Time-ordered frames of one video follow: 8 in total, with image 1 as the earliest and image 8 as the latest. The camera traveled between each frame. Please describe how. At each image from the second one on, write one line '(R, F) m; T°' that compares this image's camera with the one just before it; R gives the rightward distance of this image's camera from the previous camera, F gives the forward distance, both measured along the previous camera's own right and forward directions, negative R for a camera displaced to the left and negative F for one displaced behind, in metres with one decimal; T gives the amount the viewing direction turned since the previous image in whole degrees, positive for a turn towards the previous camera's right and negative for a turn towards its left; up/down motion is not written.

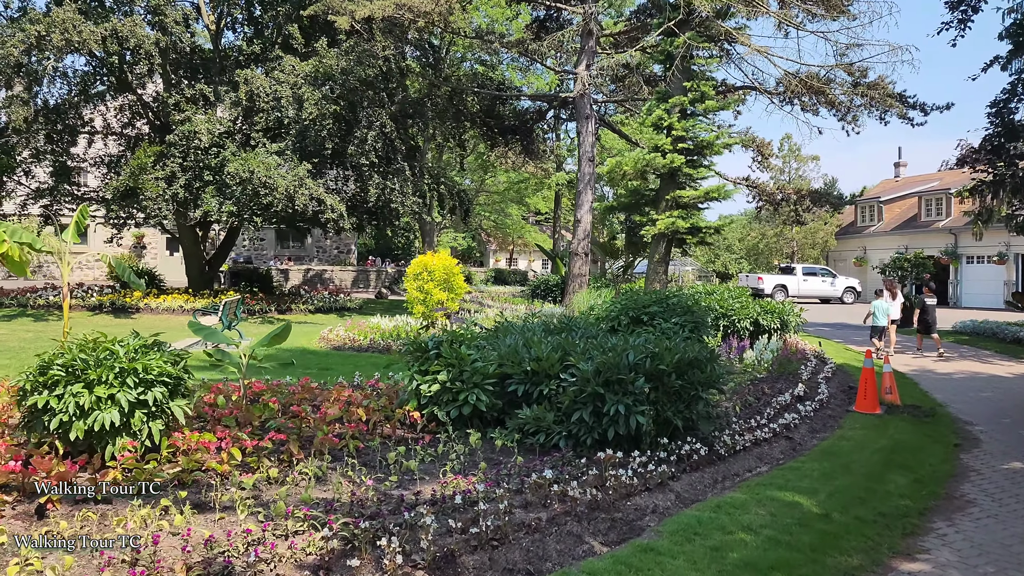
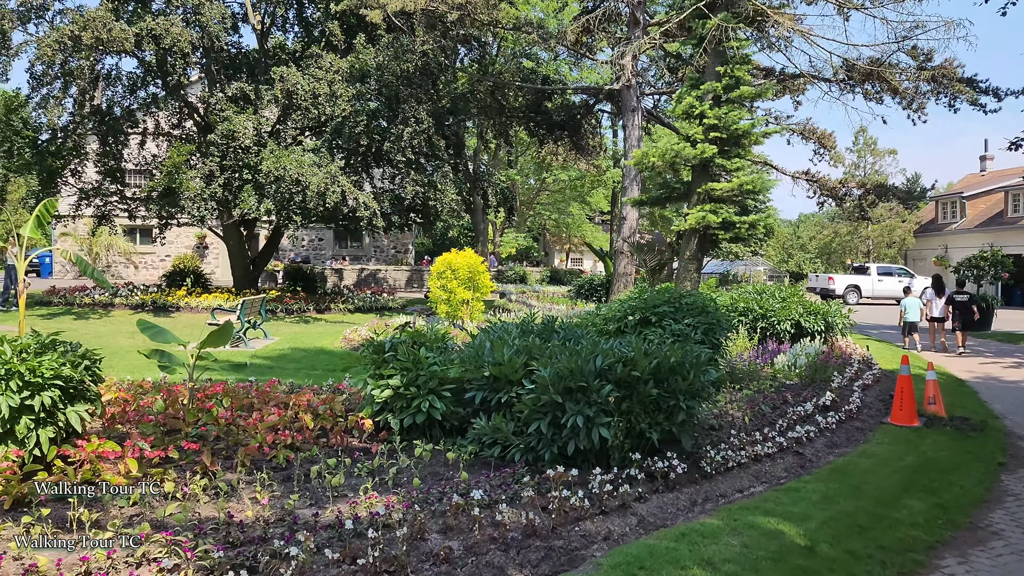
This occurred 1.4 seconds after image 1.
(+0.6, +0.5) m; -5°
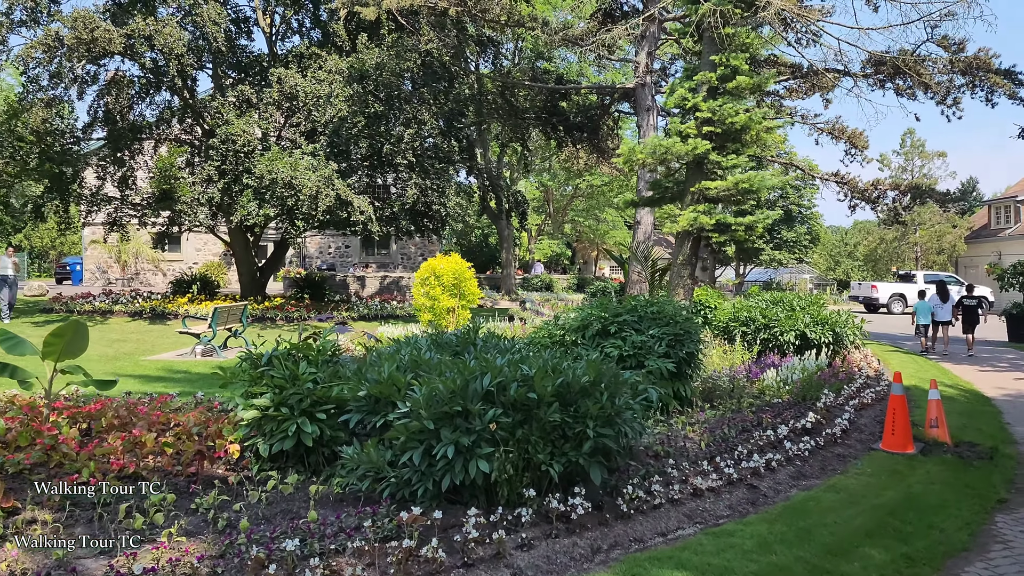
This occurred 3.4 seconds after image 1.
(+0.8, +0.7) m; -3°
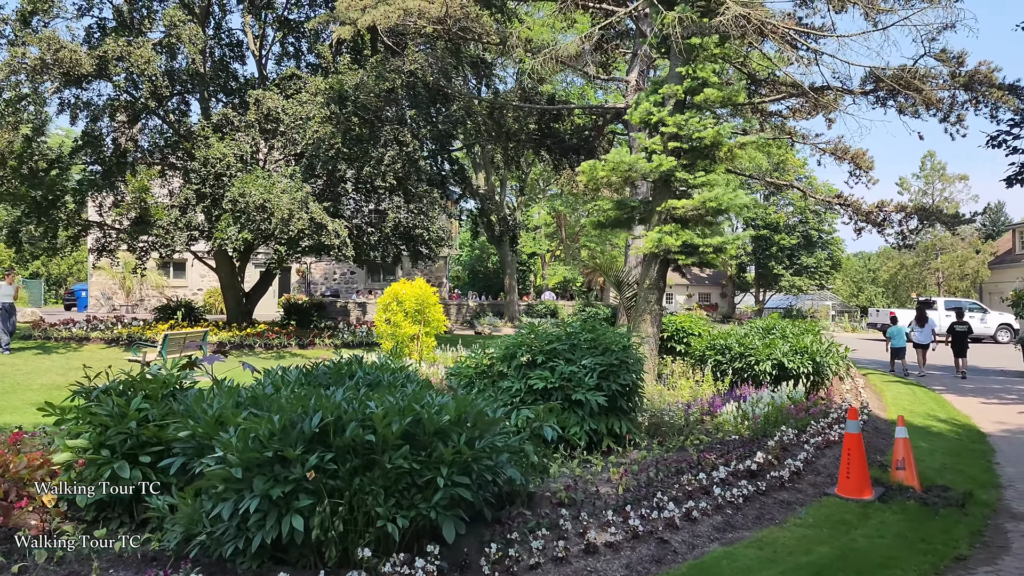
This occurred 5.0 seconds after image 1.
(+0.7, +0.5) m; -2°
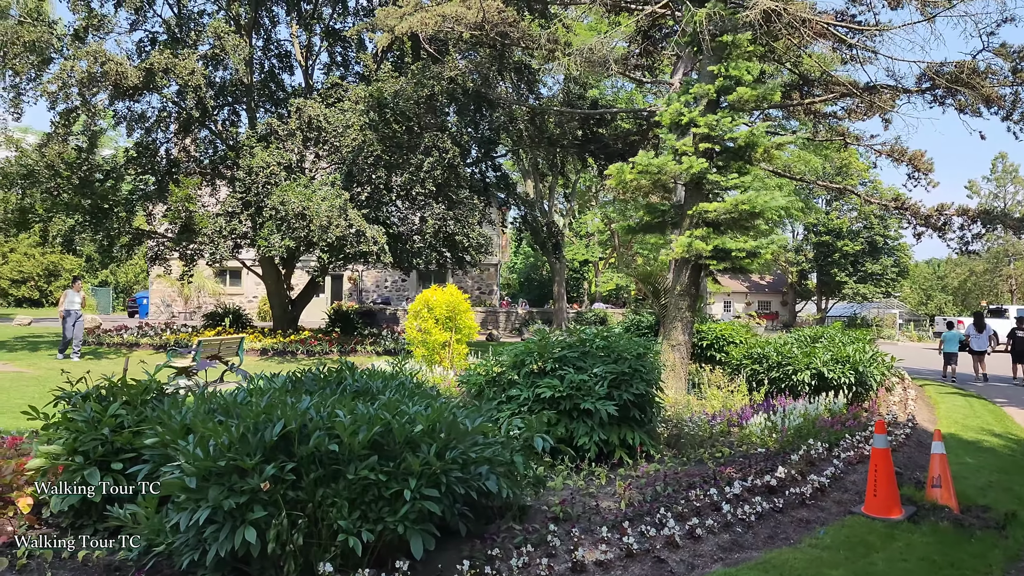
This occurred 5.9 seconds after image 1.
(+0.3, +0.2) m; -4°
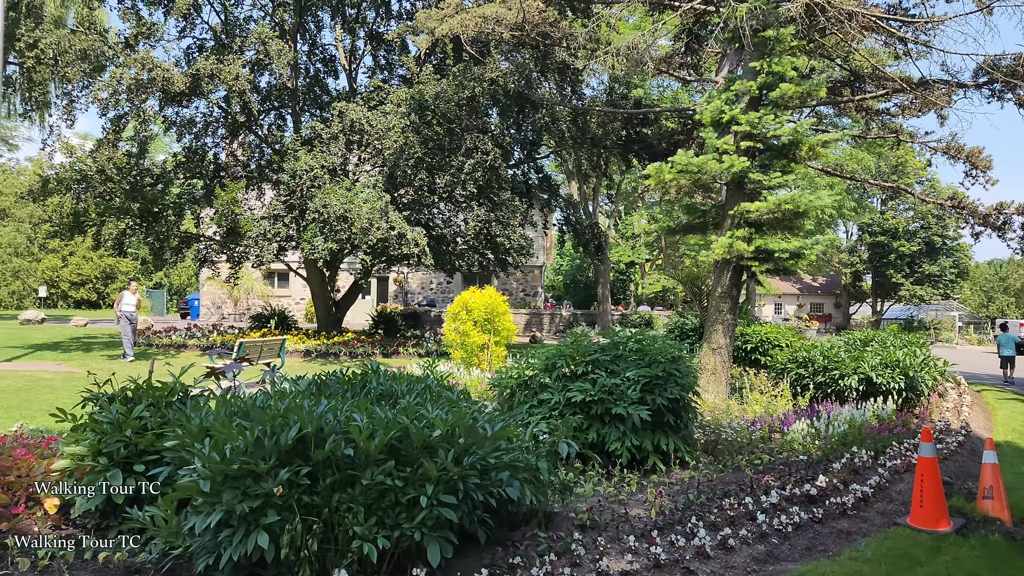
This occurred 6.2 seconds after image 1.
(+0.1, +0.1) m; -3°
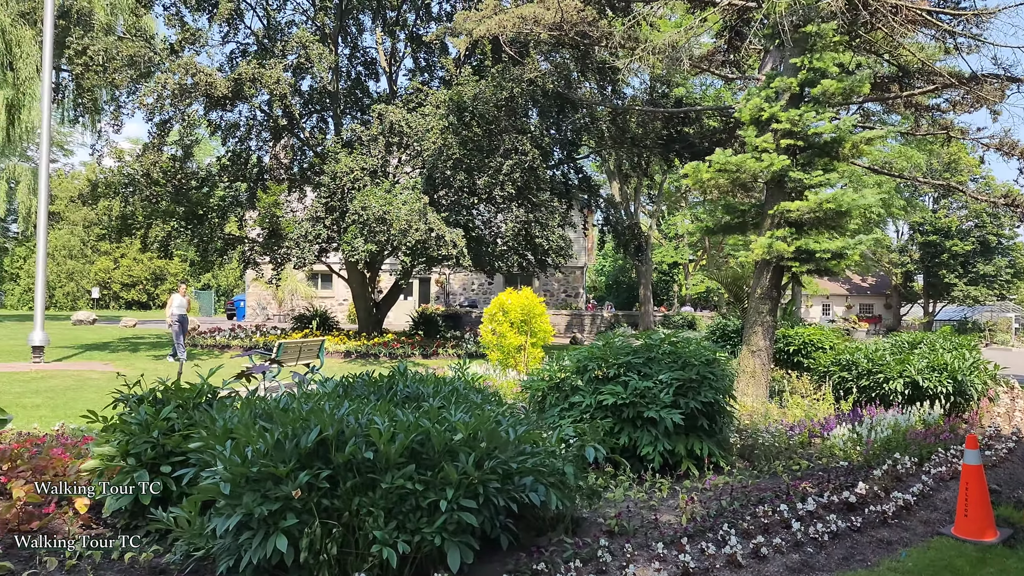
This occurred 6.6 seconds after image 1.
(+0.1, +0.1) m; -3°
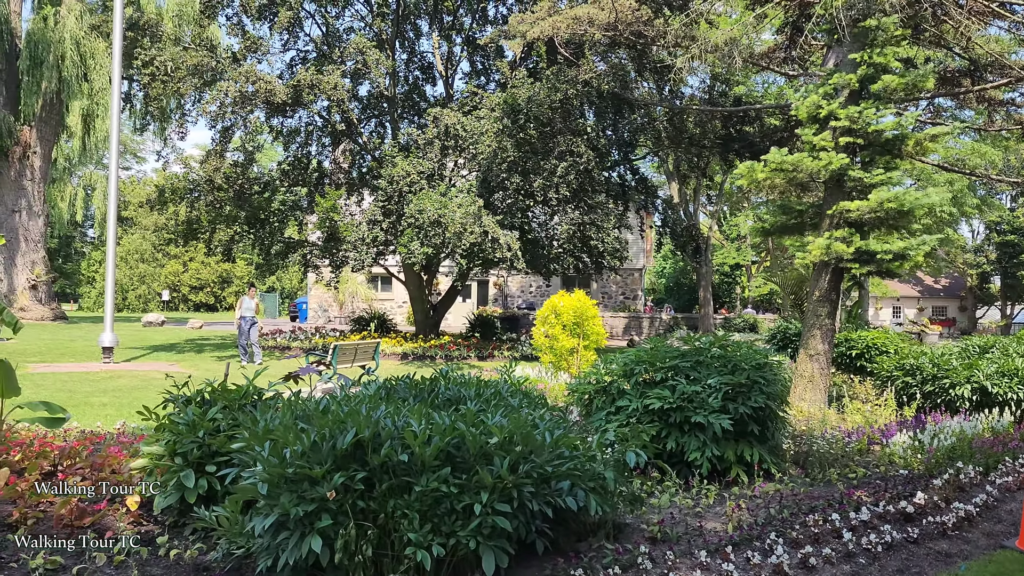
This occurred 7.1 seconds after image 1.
(+0.1, 0.0) m; -4°
